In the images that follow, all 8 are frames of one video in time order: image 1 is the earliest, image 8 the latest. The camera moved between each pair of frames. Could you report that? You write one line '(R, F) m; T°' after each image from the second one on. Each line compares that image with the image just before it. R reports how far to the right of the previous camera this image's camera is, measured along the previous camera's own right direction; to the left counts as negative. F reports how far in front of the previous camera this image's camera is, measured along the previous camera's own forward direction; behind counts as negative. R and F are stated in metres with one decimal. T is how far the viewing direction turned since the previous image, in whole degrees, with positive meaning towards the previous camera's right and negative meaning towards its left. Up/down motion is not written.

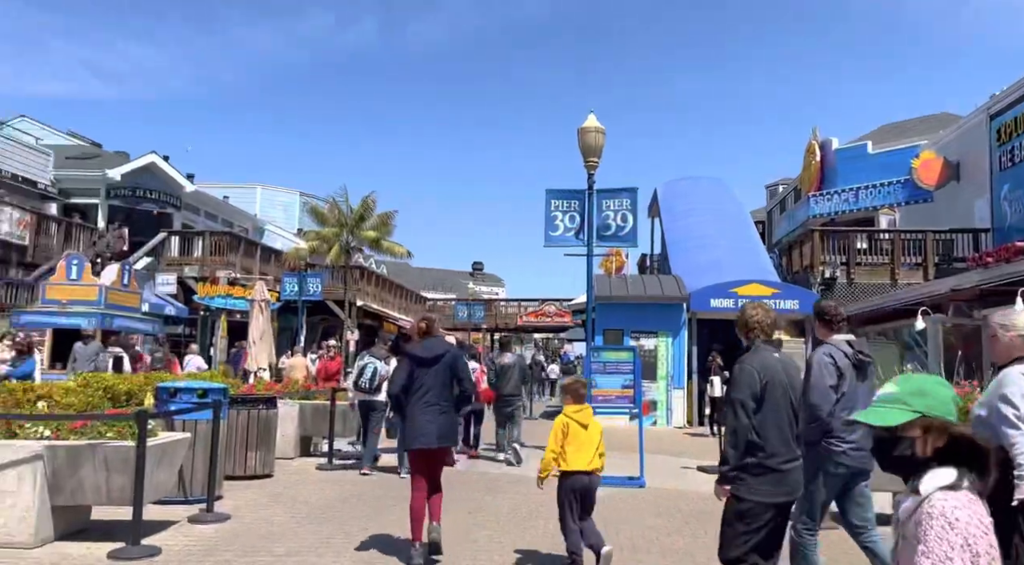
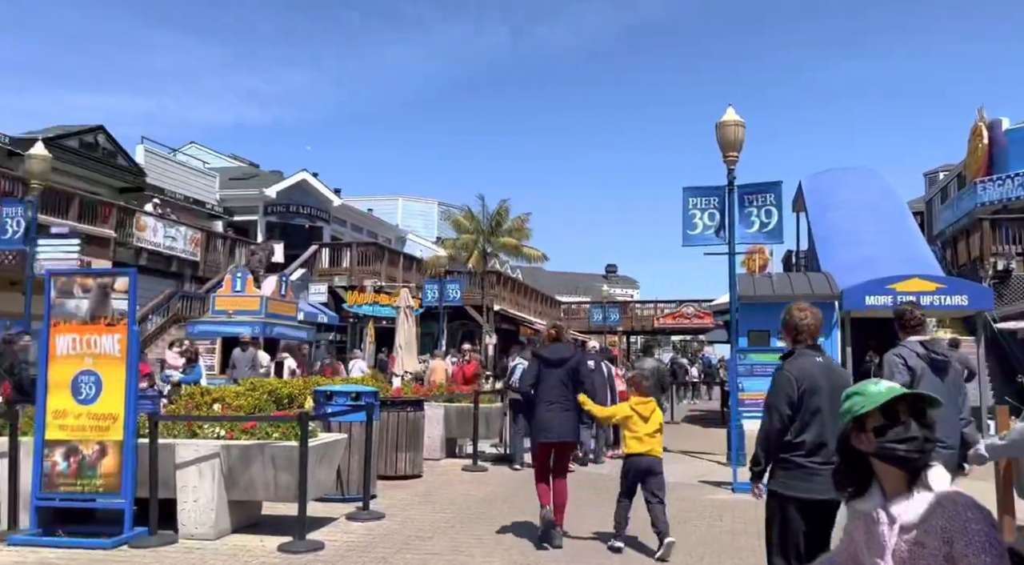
(-0.1, -0.4) m; -9°
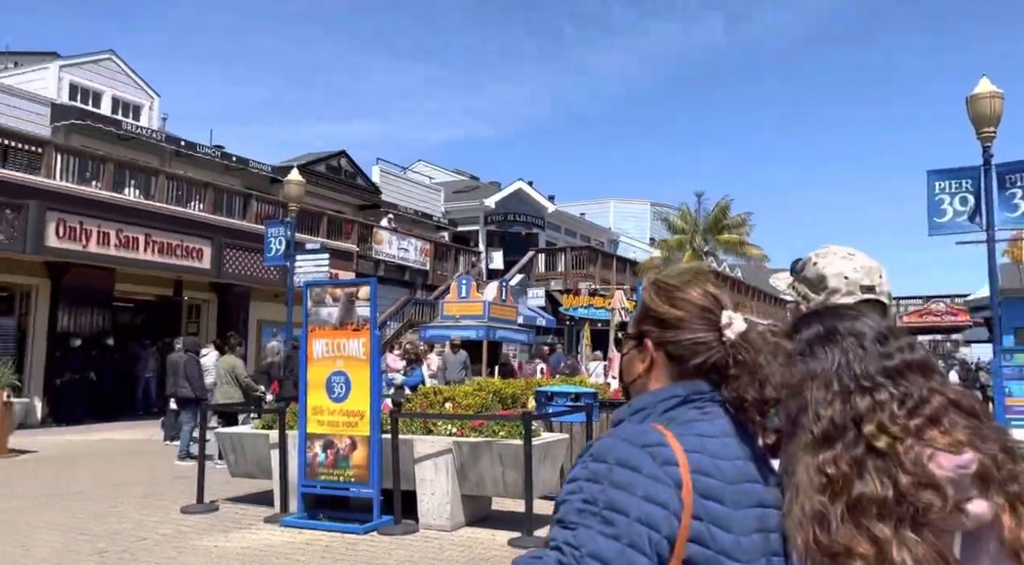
(0.0, -0.6) m; -14°
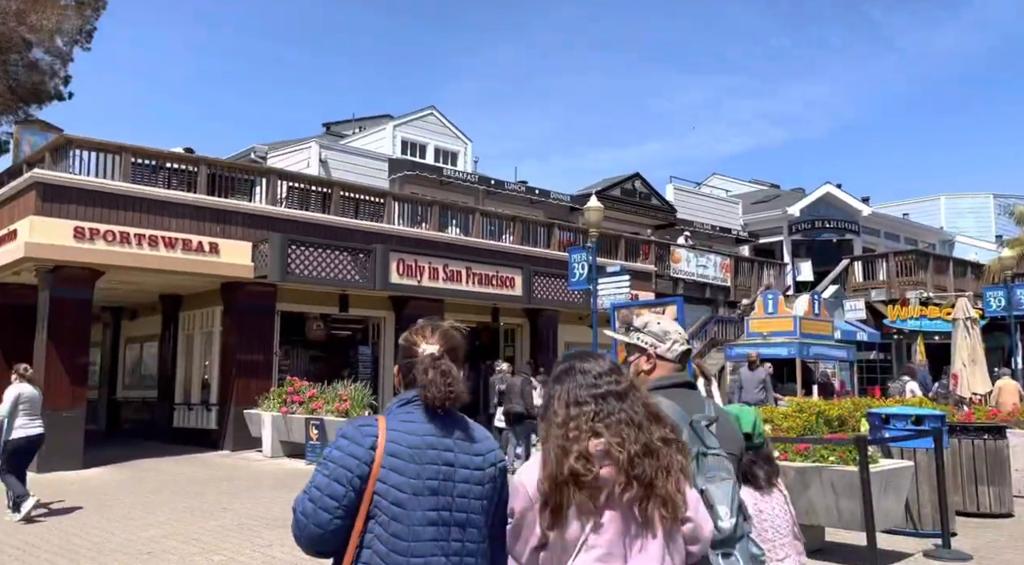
(0.0, -0.4) m; -19°
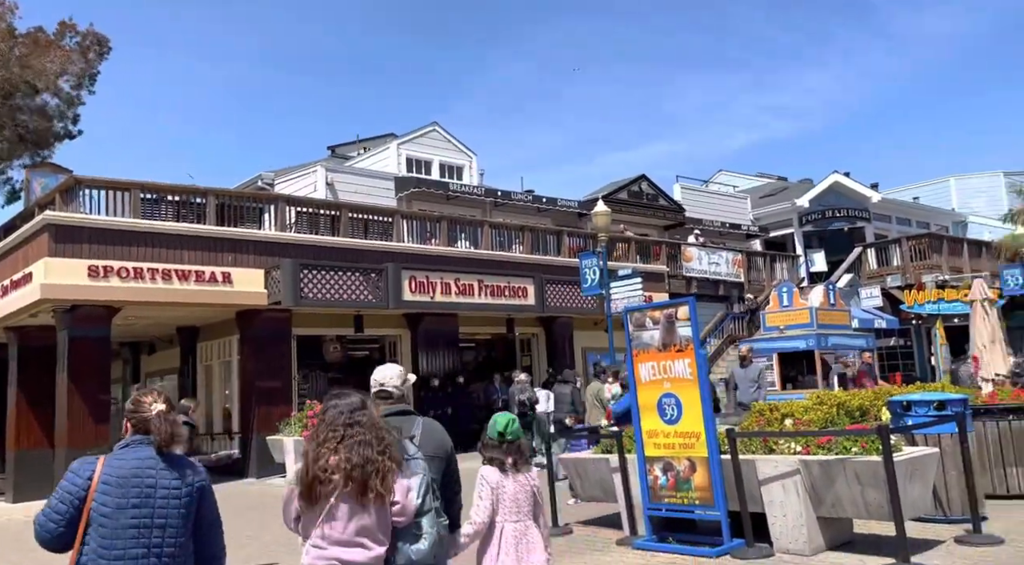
(0.0, 0.0) m; -1°
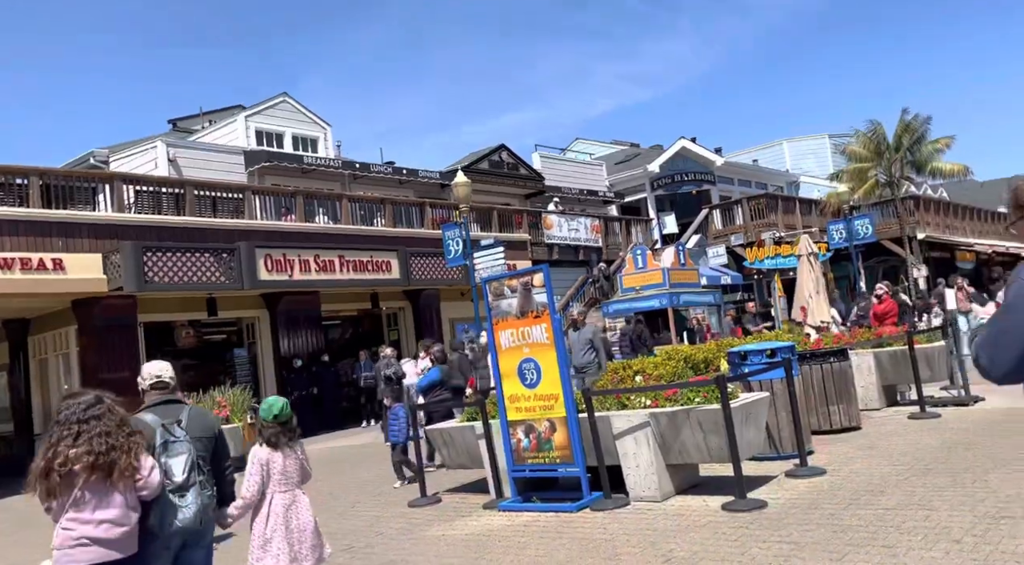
(0.0, +0.1) m; +9°
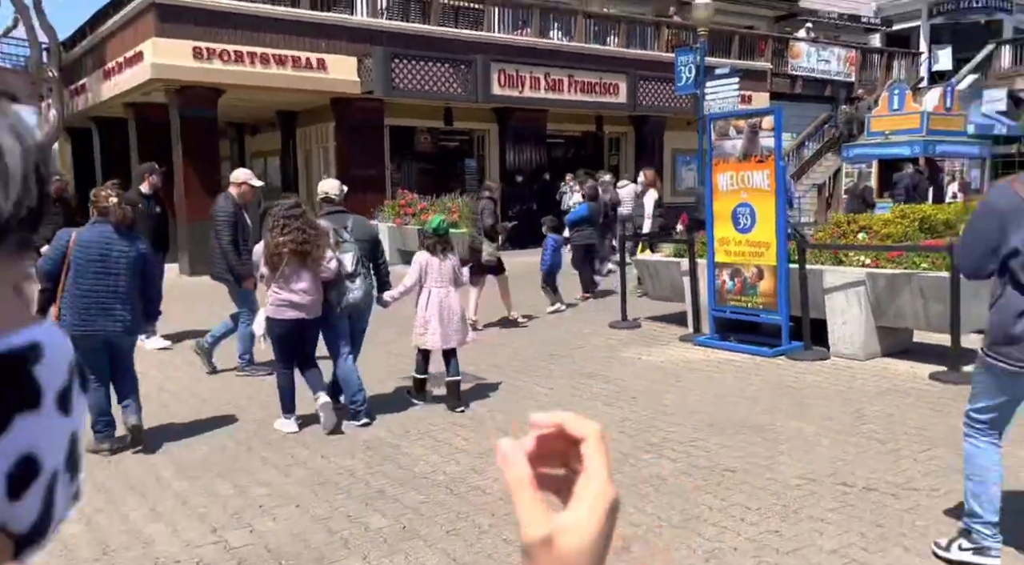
(0.0, -0.2) m; -13°
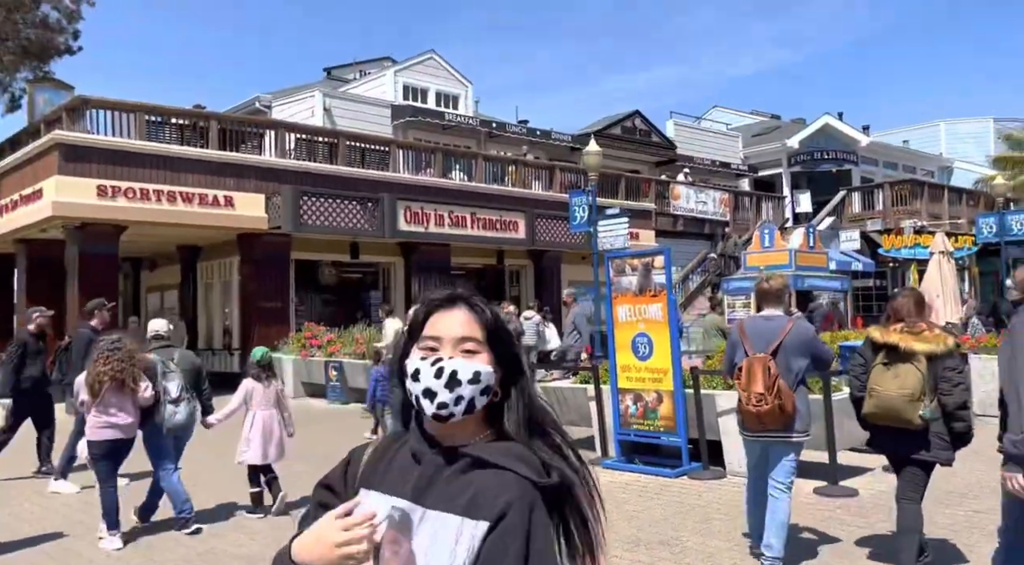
(-0.1, -0.2) m; +7°
